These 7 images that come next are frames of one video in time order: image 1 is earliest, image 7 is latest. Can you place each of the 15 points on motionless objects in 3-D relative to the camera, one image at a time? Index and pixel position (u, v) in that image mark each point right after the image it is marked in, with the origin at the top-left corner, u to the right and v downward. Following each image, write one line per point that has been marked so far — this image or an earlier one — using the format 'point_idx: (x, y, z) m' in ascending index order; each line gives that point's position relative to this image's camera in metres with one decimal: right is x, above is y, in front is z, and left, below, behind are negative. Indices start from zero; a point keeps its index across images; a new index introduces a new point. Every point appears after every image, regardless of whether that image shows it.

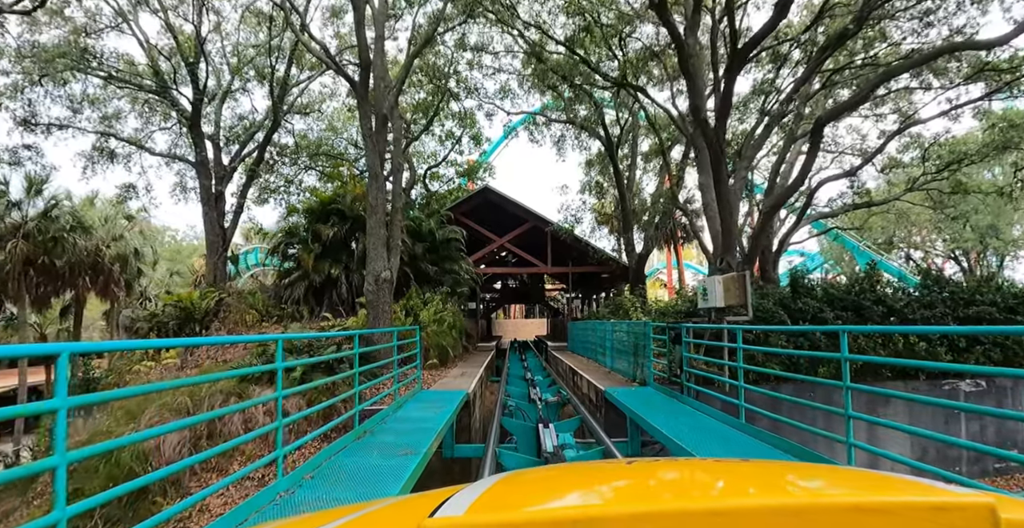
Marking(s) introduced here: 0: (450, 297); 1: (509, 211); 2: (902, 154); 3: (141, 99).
0: (-1.8, -0.9, +13.9) m
1: (-0.1, +2.0, +18.8) m
2: (+15.6, +4.4, +19.9) m
3: (-12.1, +5.4, +16.2) m
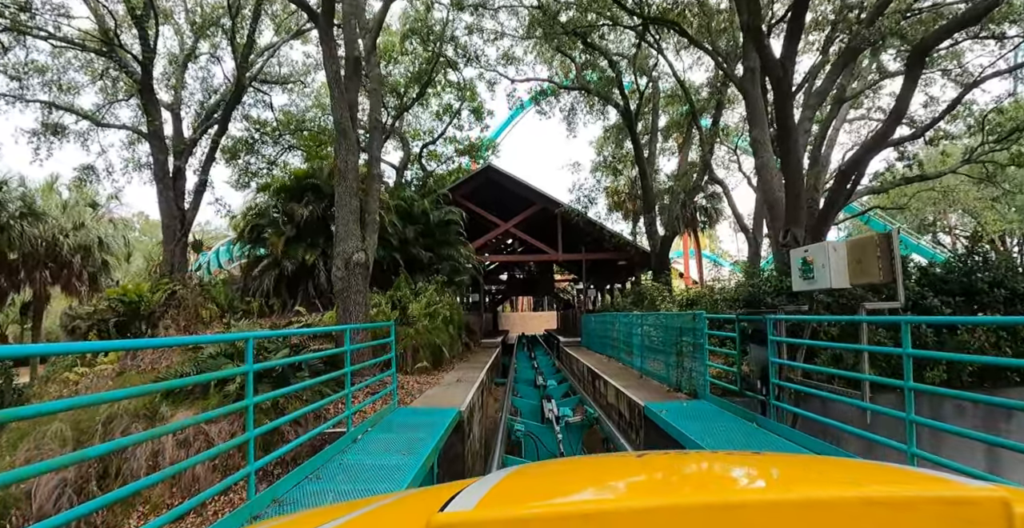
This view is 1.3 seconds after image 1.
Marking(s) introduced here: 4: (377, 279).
0: (-1.6, -0.6, +12.1) m
1: (+0.1, +2.4, +16.9) m
2: (+15.8, +5.0, +17.8) m
3: (-12.0, +5.7, +14.5) m
4: (-3.2, -0.3, +11.5) m
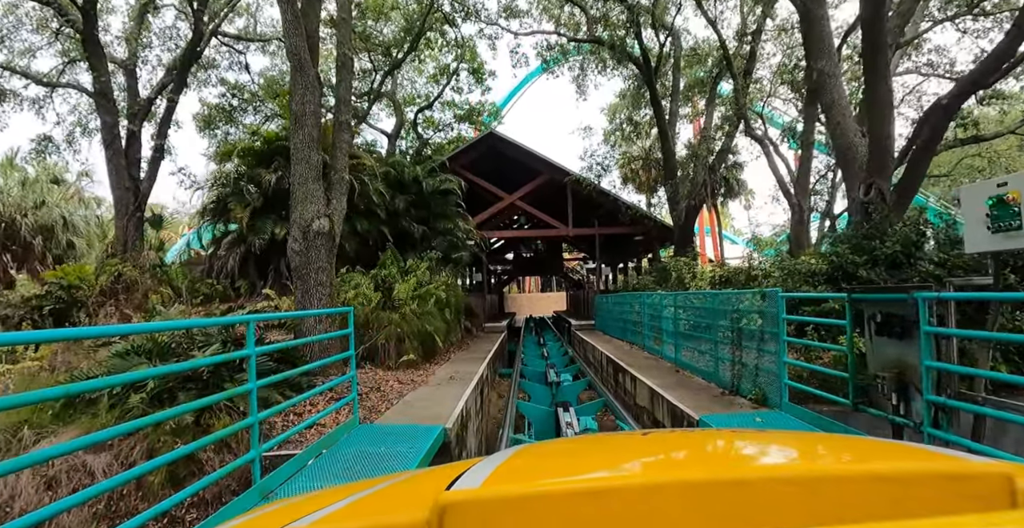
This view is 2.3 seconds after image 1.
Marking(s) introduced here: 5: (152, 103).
0: (-1.5, -0.1, +10.7) m
1: (+0.2, +3.1, +15.3) m
2: (+16.0, +6.0, +15.9) m
3: (-11.9, +6.2, +12.9) m
4: (-3.0, +0.1, +10.0) m
5: (-7.3, +3.3, +10.1) m
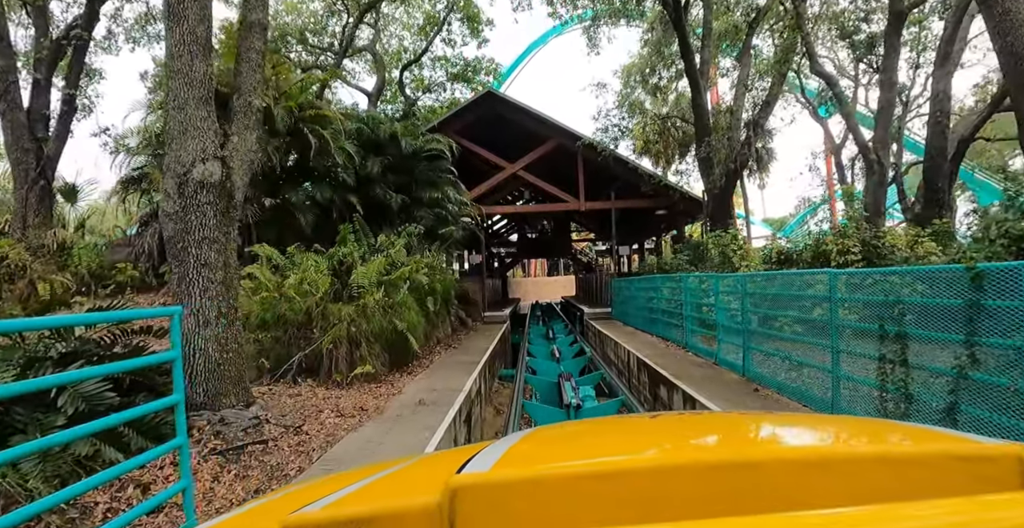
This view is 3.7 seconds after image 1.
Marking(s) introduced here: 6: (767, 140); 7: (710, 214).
0: (-1.5, +0.3, +8.7) m
1: (+0.2, +3.7, +13.3) m
2: (+16.0, +6.7, +13.6) m
3: (-11.9, +6.5, +10.9) m
4: (-3.0, +0.5, +8.1) m
5: (-7.4, +3.6, +8.1) m
6: (+9.1, +4.4, +17.5) m
7: (+4.4, +1.1, +10.7) m
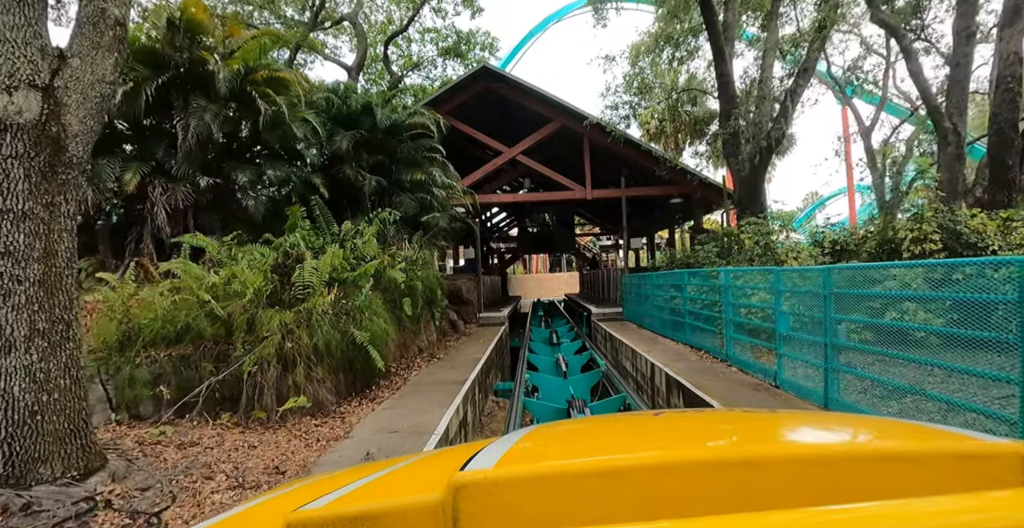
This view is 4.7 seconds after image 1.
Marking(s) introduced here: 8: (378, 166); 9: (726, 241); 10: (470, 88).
0: (-1.5, +0.4, +7.4) m
1: (+0.2, +3.8, +12.0) m
2: (+15.9, +6.9, +12.2) m
3: (-12.0, +6.6, +9.7) m
4: (-3.1, +0.6, +6.9) m
5: (-7.4, +3.6, +6.8) m
6: (+9.0, +4.6, +16.2) m
7: (+4.3, +1.2, +9.4) m
8: (-2.1, +1.6, +7.7) m
9: (+3.9, +0.4, +9.1) m
10: (-1.0, +4.0, +11.1) m
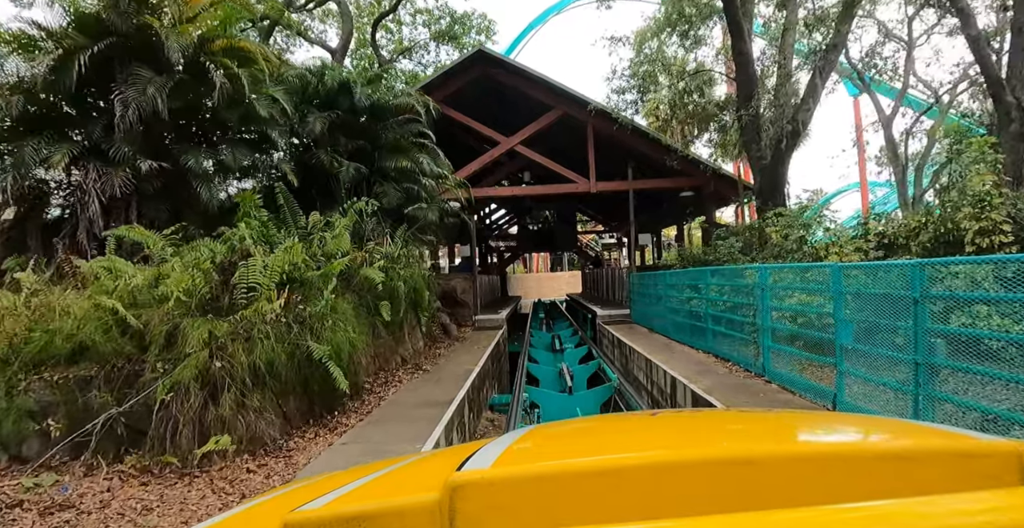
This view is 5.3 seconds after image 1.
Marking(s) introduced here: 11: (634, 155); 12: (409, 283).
0: (-1.5, +0.4, +6.7) m
1: (+0.2, +3.8, +11.2) m
2: (+15.9, +7.0, +11.4) m
3: (-12.1, +6.6, +8.9) m
4: (-3.1, +0.6, +6.1) m
5: (-7.5, +3.7, +6.1) m
6: (+9.0, +4.7, +15.4) m
7: (+4.3, +1.3, +8.6) m
8: (-2.1, +1.6, +7.0) m
9: (+3.9, +0.5, +8.4) m
10: (-1.0, +4.0, +10.4) m
11: (+2.7, +2.5, +11.2) m
12: (-1.3, -0.3, +6.8) m
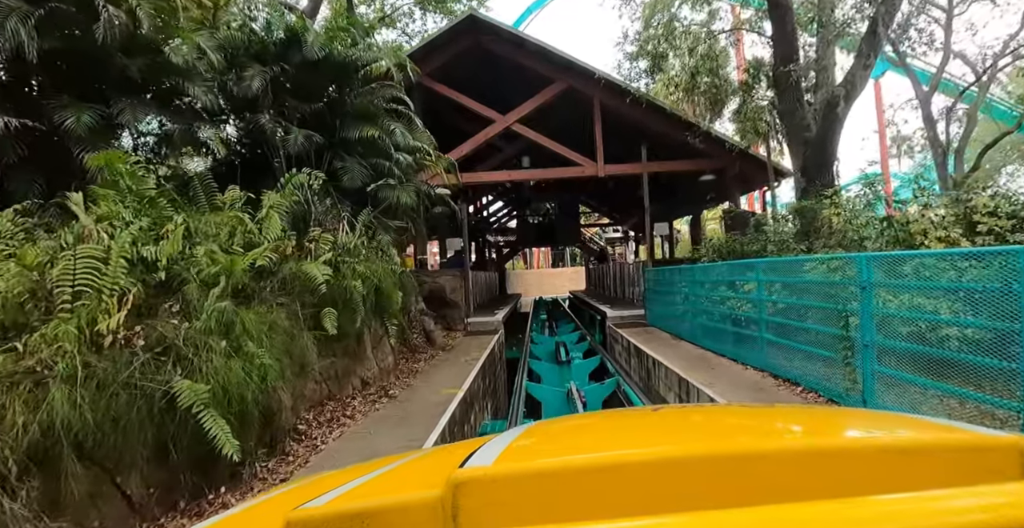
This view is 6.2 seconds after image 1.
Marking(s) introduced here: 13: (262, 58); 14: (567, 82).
0: (-1.6, +0.5, +5.4) m
1: (+0.1, +3.9, +9.9) m
2: (+15.8, +7.2, +10.1) m
3: (-12.2, +6.6, +7.6) m
4: (-3.2, +0.6, +4.8) m
5: (-7.5, +3.7, +4.8) m
6: (+8.9, +4.9, +14.1) m
7: (+4.2, +1.4, +7.4) m
8: (-2.2, +1.7, +5.7) m
9: (+3.8, +0.6, +7.1) m
10: (-1.1, +4.1, +9.1) m
11: (+2.7, +2.6, +10.0) m
12: (-1.4, -0.2, +5.5) m
13: (-2.7, +2.2, +5.3) m
14: (+1.0, +3.4, +9.2) m
